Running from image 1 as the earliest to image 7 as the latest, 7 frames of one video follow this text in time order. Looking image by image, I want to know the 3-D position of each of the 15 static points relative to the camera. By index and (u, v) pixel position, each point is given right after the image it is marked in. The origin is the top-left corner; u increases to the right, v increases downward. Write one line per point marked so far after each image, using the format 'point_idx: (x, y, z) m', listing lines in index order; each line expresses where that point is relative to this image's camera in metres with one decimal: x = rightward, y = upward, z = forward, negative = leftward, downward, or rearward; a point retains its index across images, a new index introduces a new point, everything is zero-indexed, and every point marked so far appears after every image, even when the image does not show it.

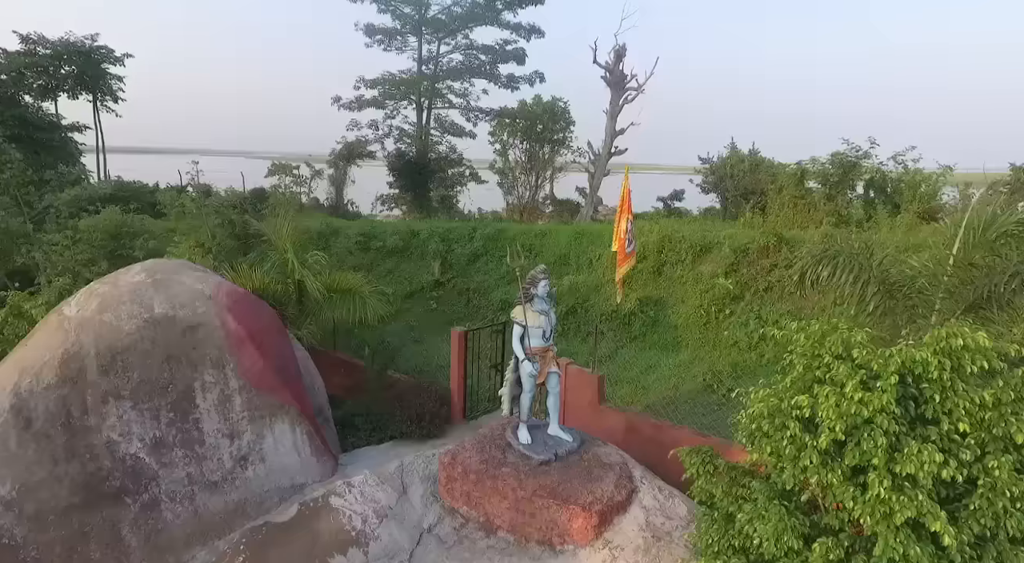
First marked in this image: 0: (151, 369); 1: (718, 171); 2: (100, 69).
0: (-3.7, -0.9, +5.8) m
1: (+6.7, +3.6, +18.0) m
2: (-12.3, +6.5, +17.3) m
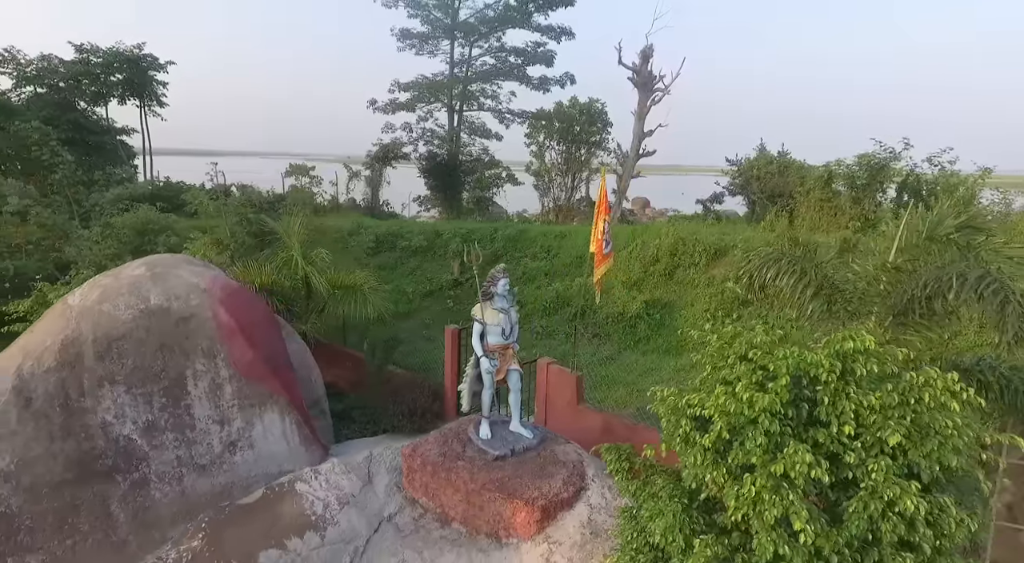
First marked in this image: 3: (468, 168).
0: (-4.0, -0.8, +6.2) m
1: (+7.3, +3.5, +17.7) m
2: (-11.7, +6.7, +18.3) m
3: (-0.9, +4.1, +19.7) m
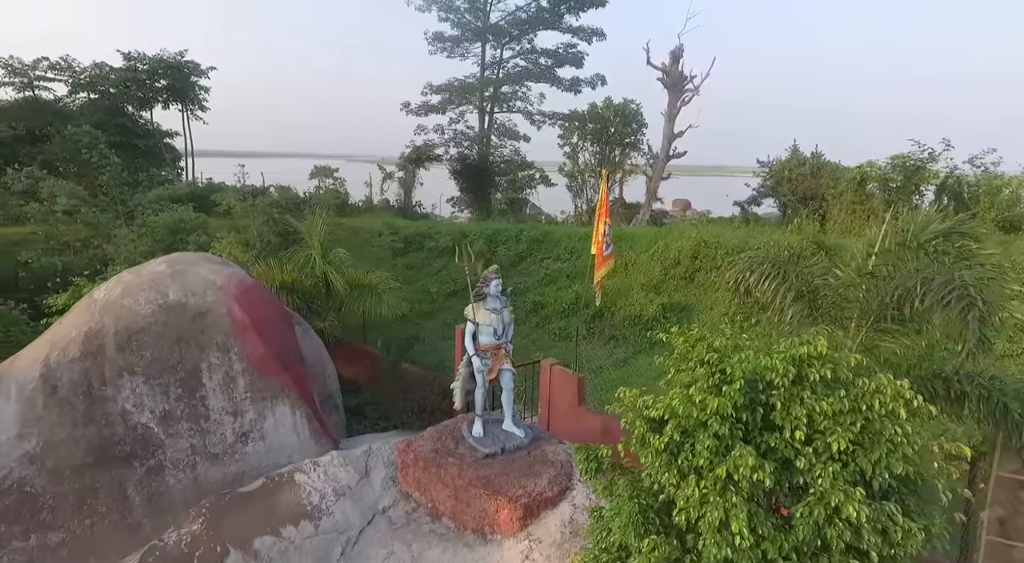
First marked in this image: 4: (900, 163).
0: (-4.0, -0.8, +6.5) m
1: (+8.1, +3.3, +17.3) m
2: (-10.8, +6.8, +19.1) m
3: (0.0, +4.0, +19.8) m
4: (+9.5, +2.9, +13.8) m
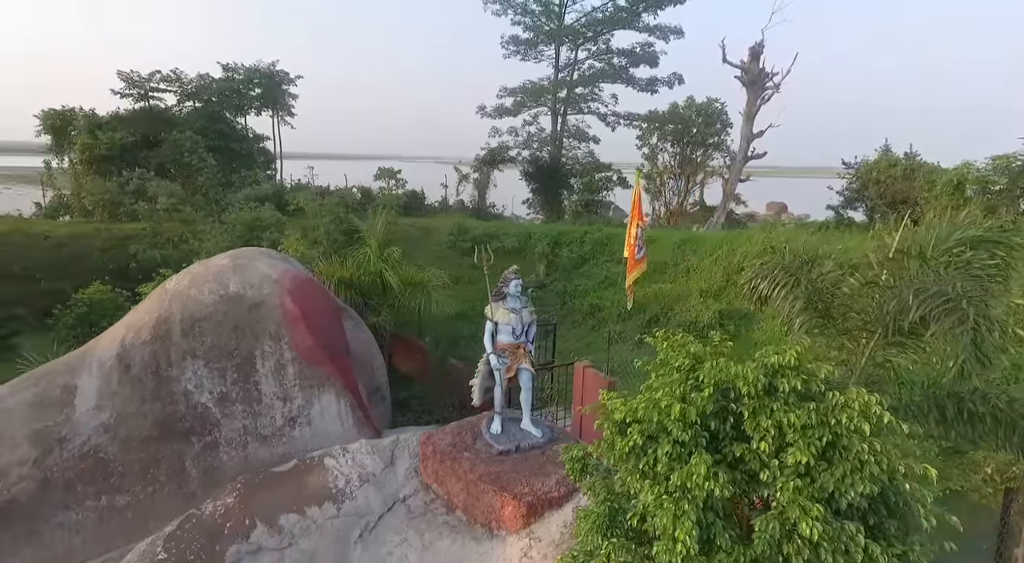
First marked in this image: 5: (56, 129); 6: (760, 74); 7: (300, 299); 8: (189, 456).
0: (-3.7, -0.7, +7.1) m
1: (+9.9, +3.1, +16.1) m
2: (-8.4, +7.0, +20.5) m
3: (+2.3, +4.0, +19.7) m
4: (+10.9, +2.6, +12.5) m
5: (-13.6, +4.7, +17.2) m
6: (+8.1, +6.8, +18.4) m
7: (-2.8, -0.2, +7.5) m
8: (-3.8, -2.1, +6.7) m
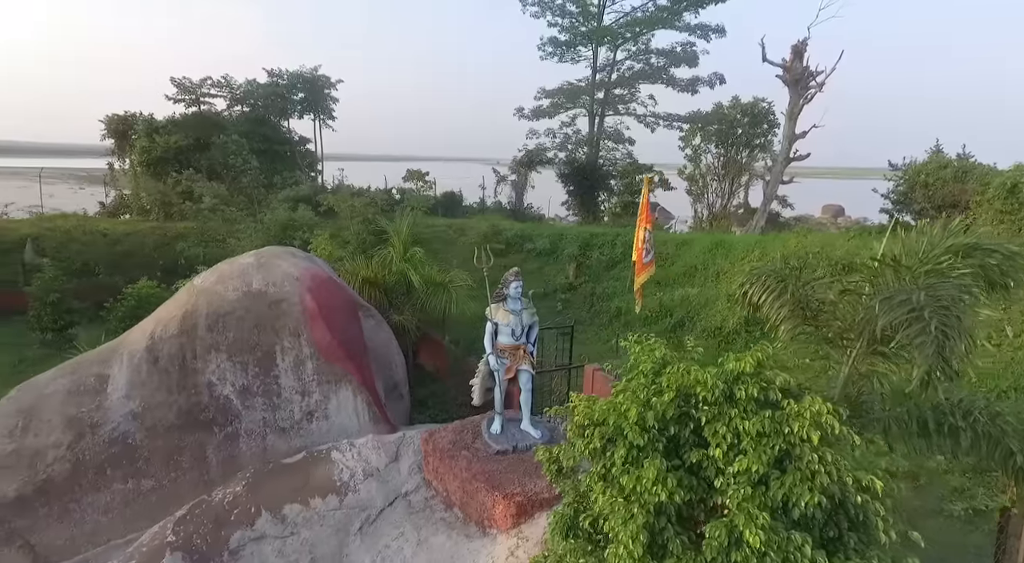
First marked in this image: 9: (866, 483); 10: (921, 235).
0: (-3.5, -0.7, +7.4) m
1: (+10.7, +2.9, +15.4) m
2: (-7.2, +7.1, +21.1) m
3: (+3.4, +3.9, +19.6) m
4: (+11.4, +2.4, +11.7) m
5: (-12.6, +4.8, +18.2) m
6: (+9.2, +6.6, +17.8) m
7: (-2.7, -0.2, +7.8) m
8: (-3.7, -2.0, +7.0) m
9: (+1.5, -0.9, +2.5) m
10: (+2.4, +0.3, +3.3) m
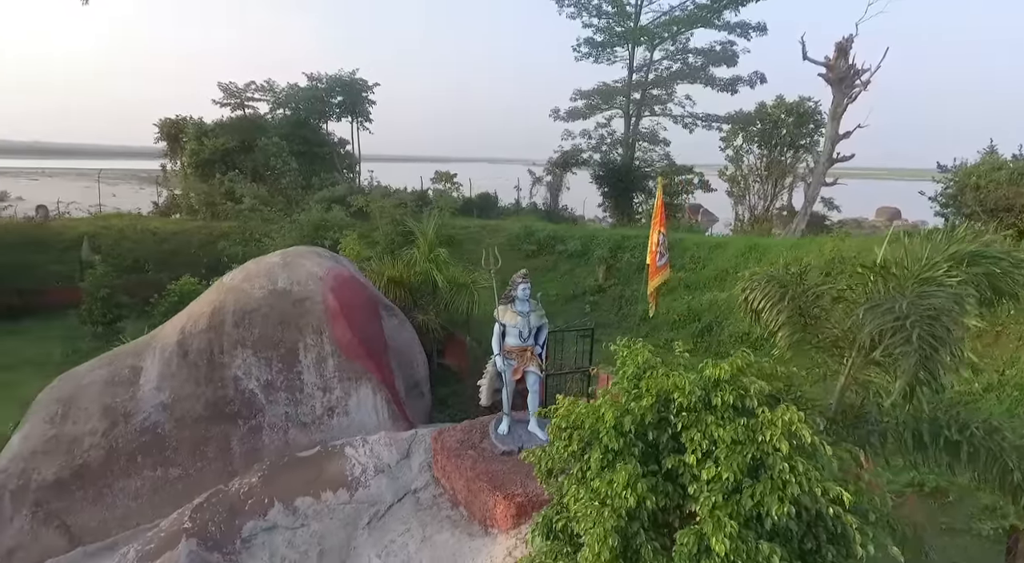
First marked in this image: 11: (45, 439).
0: (-3.3, -0.6, +7.7) m
1: (+11.5, +2.7, +14.7) m
2: (-6.0, +7.1, +21.6) m
3: (+4.4, +3.8, +19.4) m
4: (+11.9, +2.2, +11.0) m
5: (-11.6, +4.9, +19.0) m
6: (+10.1, +6.4, +17.2) m
7: (-2.4, -0.2, +8.0) m
8: (-3.6, -2.0, +7.2) m
9: (+1.4, -0.9, +2.4) m
10: (+2.3, +0.2, +3.2) m
11: (-5.7, -1.9, +6.9) m
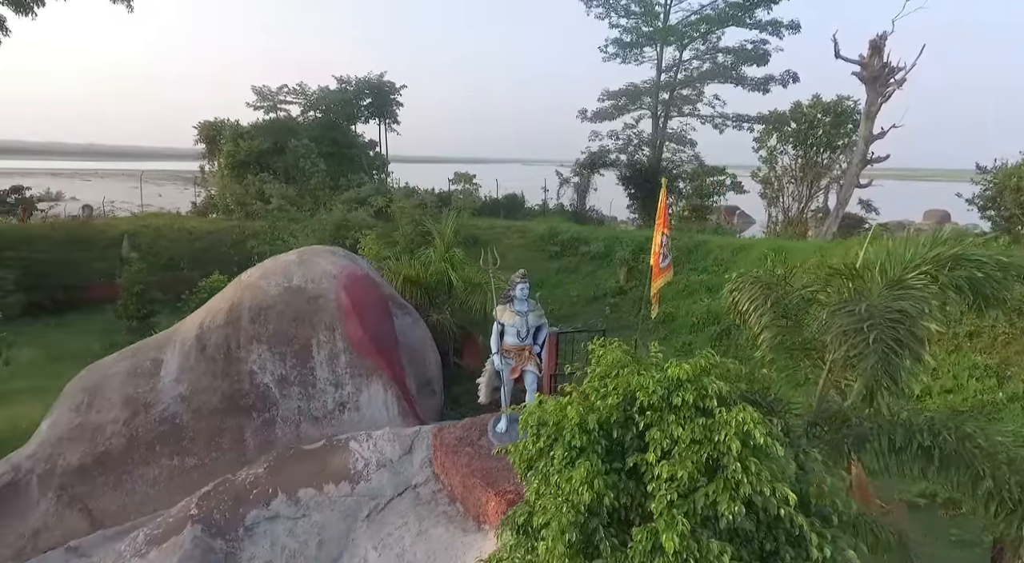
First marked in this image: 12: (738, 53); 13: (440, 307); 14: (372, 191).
0: (-3.2, -0.6, +7.9) m
1: (+12.0, +2.6, +14.1) m
2: (-5.0, +7.1, +22.0) m
3: (+5.2, +3.7, +19.2) m
4: (+12.2, +2.1, +10.4) m
5: (-10.8, +5.0, +19.7) m
6: (+10.8, +6.3, +16.7) m
7: (-2.3, -0.2, +8.2) m
8: (-3.5, -2.0, +7.5) m
9: (+1.2, -0.9, +2.4) m
10: (+2.2, +0.2, +3.1) m
11: (-5.7, -1.9, +7.2) m
12: (+7.6, +8.0, +19.7) m
13: (-1.5, -0.5, +11.1) m
14: (-4.6, +2.8, +17.9) m
